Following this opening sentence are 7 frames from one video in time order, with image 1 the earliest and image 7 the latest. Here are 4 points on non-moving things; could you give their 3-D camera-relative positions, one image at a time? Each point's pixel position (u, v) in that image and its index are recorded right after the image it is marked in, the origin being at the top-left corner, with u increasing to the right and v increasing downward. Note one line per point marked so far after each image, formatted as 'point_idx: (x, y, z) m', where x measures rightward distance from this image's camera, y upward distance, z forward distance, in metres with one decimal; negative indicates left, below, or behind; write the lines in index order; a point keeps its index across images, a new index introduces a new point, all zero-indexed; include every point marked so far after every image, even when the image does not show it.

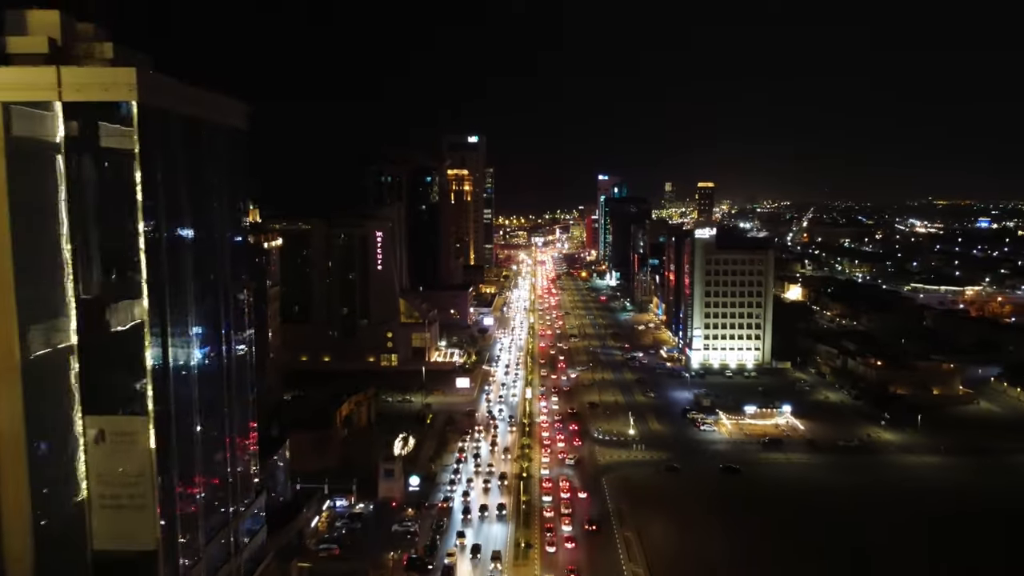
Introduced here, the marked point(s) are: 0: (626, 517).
0: (+3.0, -6.0, +19.1) m
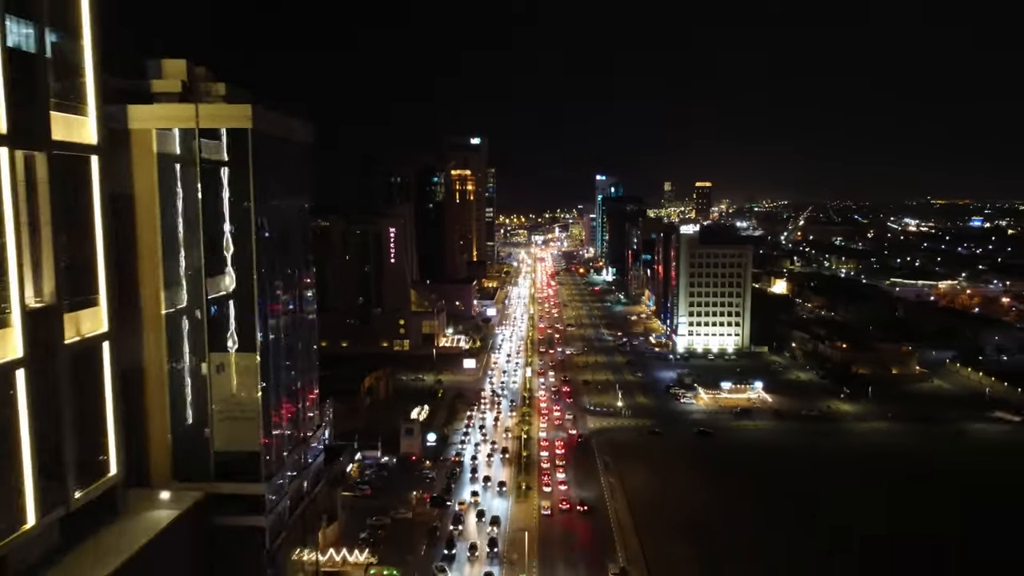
0: (+3.1, -5.5, +22.4) m
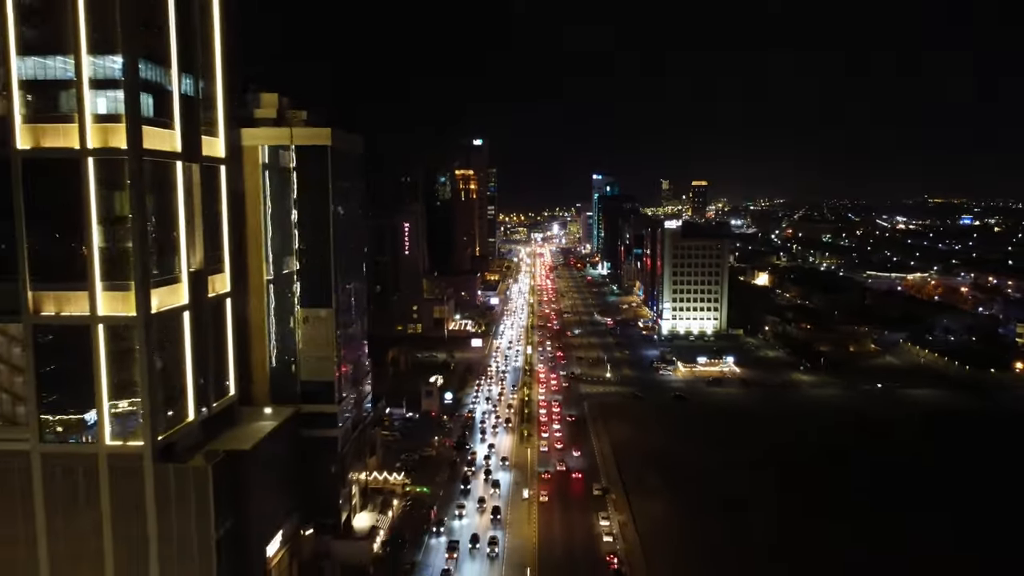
0: (+3.2, -4.9, +26.6) m
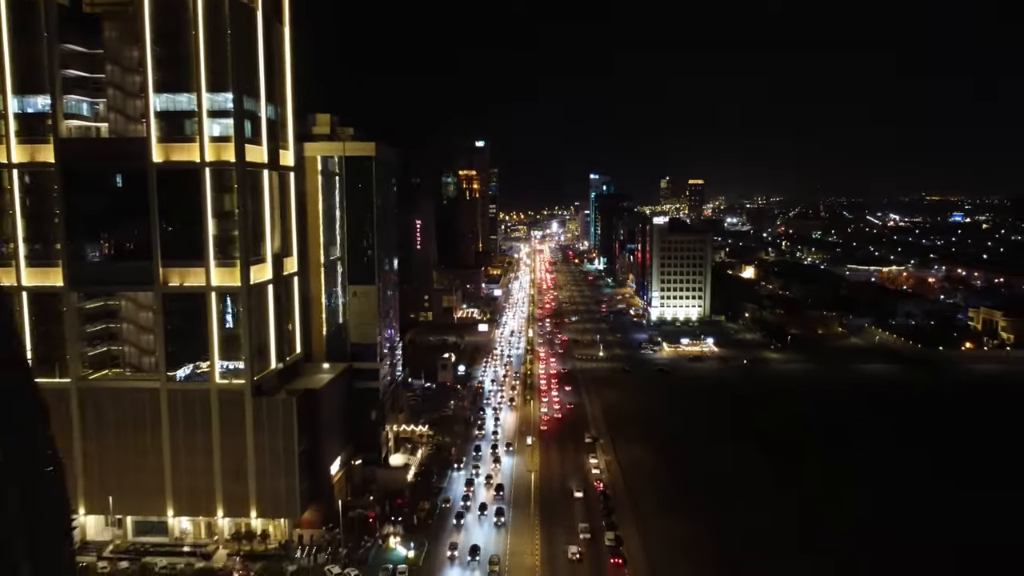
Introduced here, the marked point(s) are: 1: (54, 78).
0: (+3.4, -4.3, +30.7) m
1: (-10.1, +4.7, +15.9) m
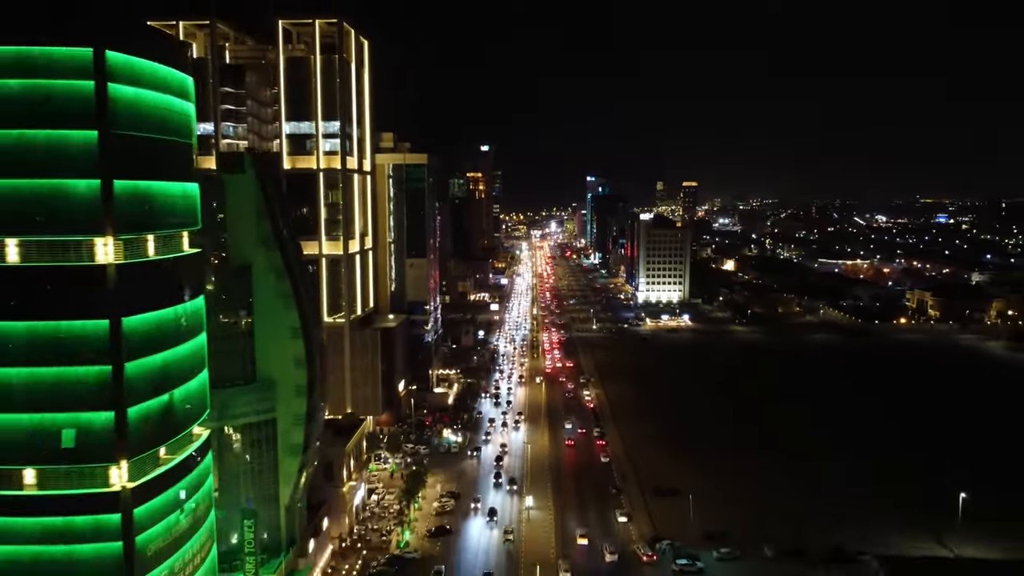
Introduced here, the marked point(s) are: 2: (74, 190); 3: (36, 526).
0: (+3.9, -3.3, +38.0) m
1: (-9.6, +5.8, +23.1) m
2: (-5.3, +1.2, +8.9) m
3: (-6.1, -3.0, +9.3) m
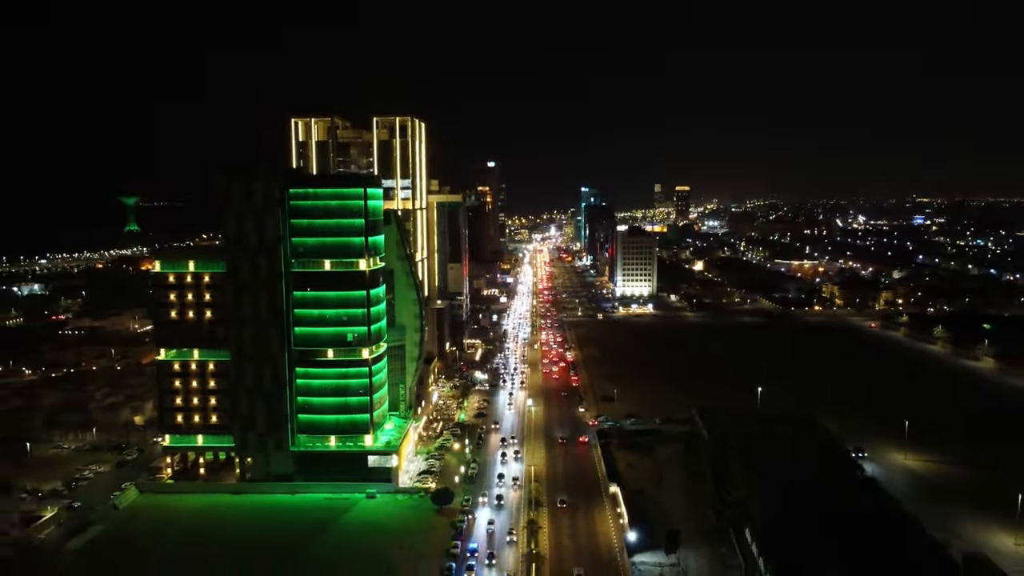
0: (+4.3, -3.0, +51.9) m
1: (-9.3, +6.0, +37.1) m
2: (-5.1, +1.5, +22.9) m
3: (-5.8, -2.7, +23.2) m
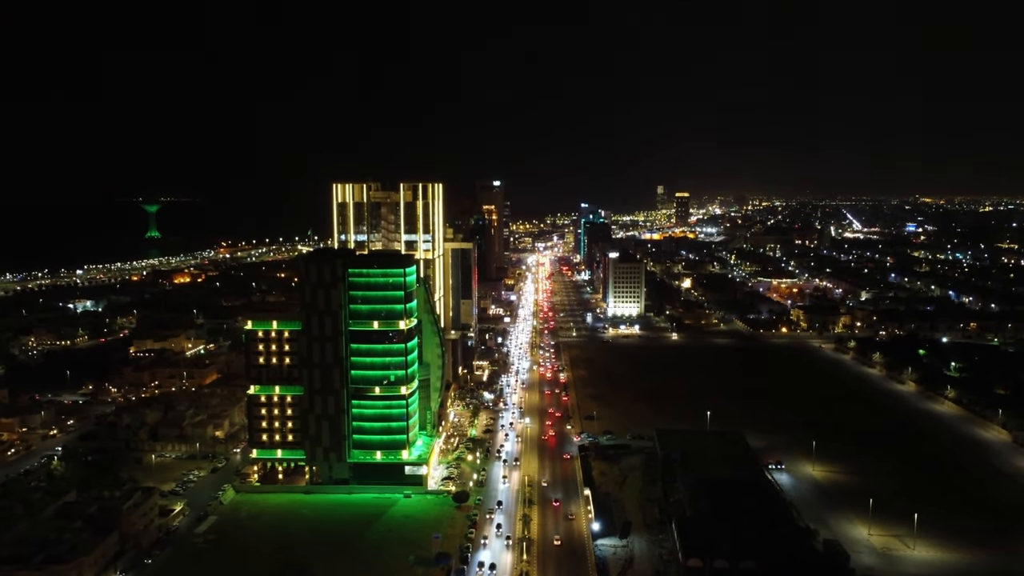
0: (+4.5, -5.2, +59.8) m
1: (-9.1, +3.8, +45.0) m
2: (-5.0, -0.9, +30.9) m
3: (-5.8, -5.0, +31.2) m
